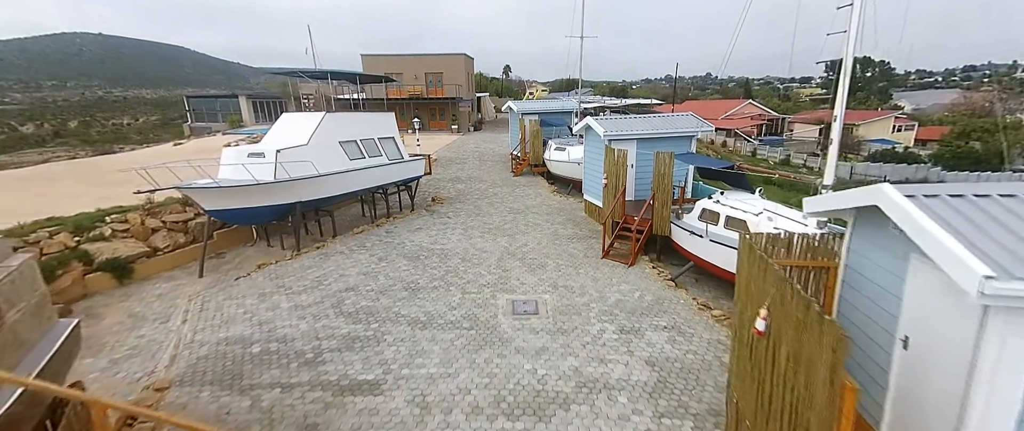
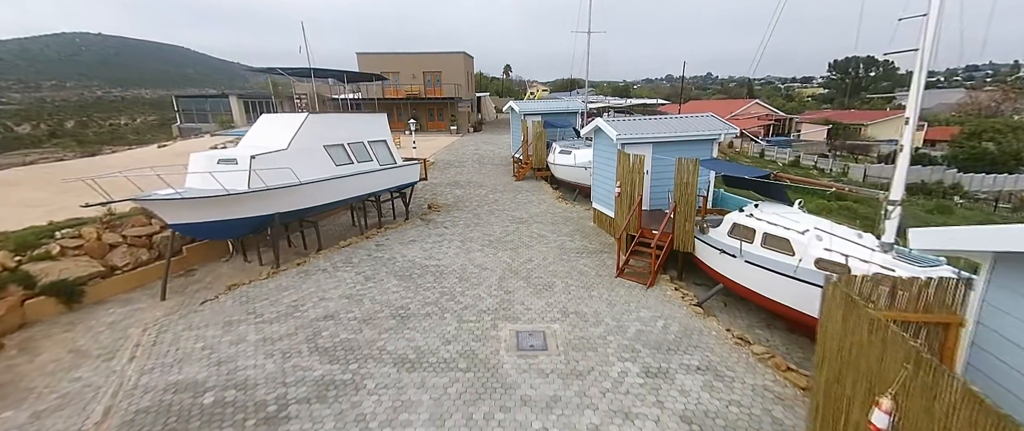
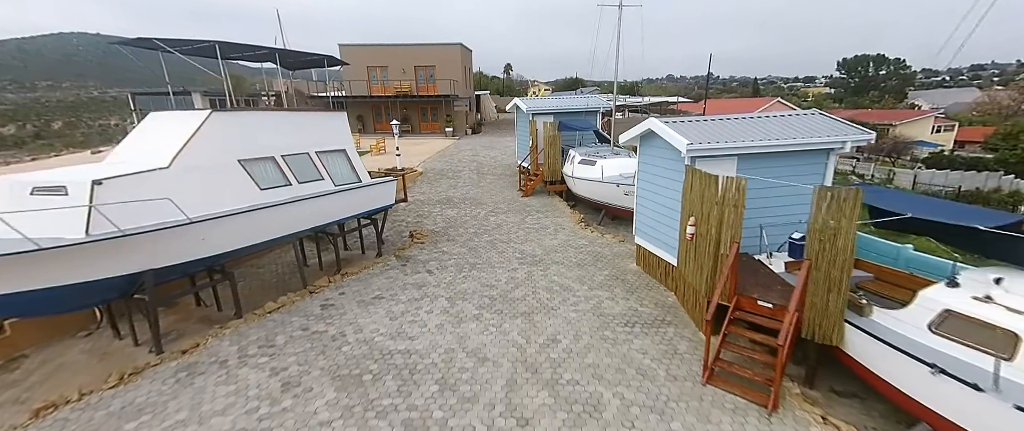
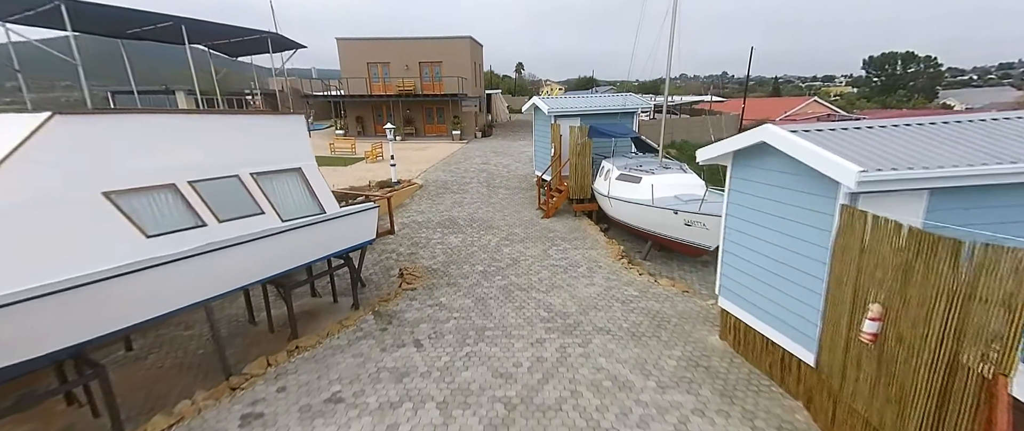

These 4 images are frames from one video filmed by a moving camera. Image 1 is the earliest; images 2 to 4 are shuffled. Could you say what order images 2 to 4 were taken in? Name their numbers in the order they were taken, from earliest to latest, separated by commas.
2, 3, 4
